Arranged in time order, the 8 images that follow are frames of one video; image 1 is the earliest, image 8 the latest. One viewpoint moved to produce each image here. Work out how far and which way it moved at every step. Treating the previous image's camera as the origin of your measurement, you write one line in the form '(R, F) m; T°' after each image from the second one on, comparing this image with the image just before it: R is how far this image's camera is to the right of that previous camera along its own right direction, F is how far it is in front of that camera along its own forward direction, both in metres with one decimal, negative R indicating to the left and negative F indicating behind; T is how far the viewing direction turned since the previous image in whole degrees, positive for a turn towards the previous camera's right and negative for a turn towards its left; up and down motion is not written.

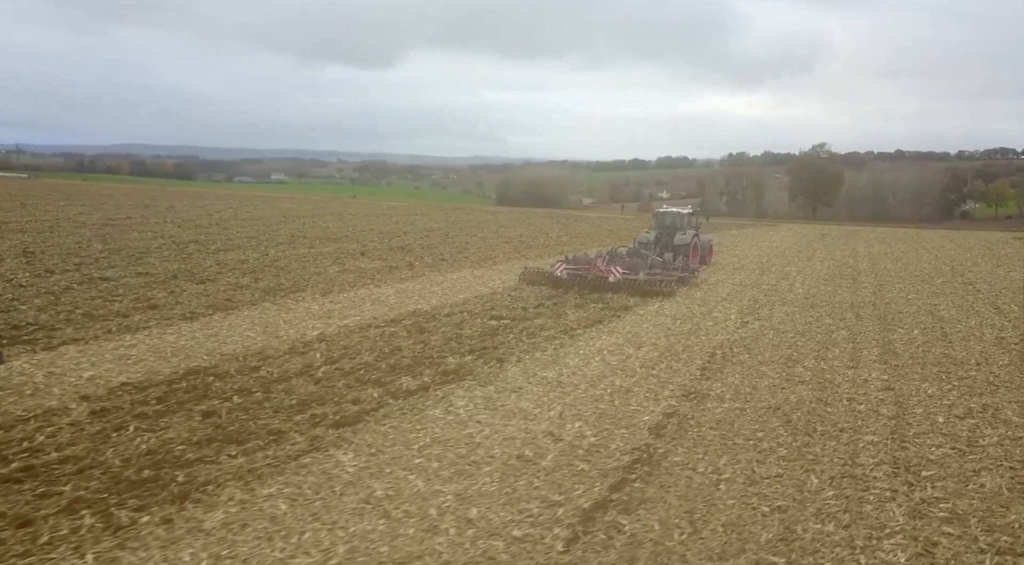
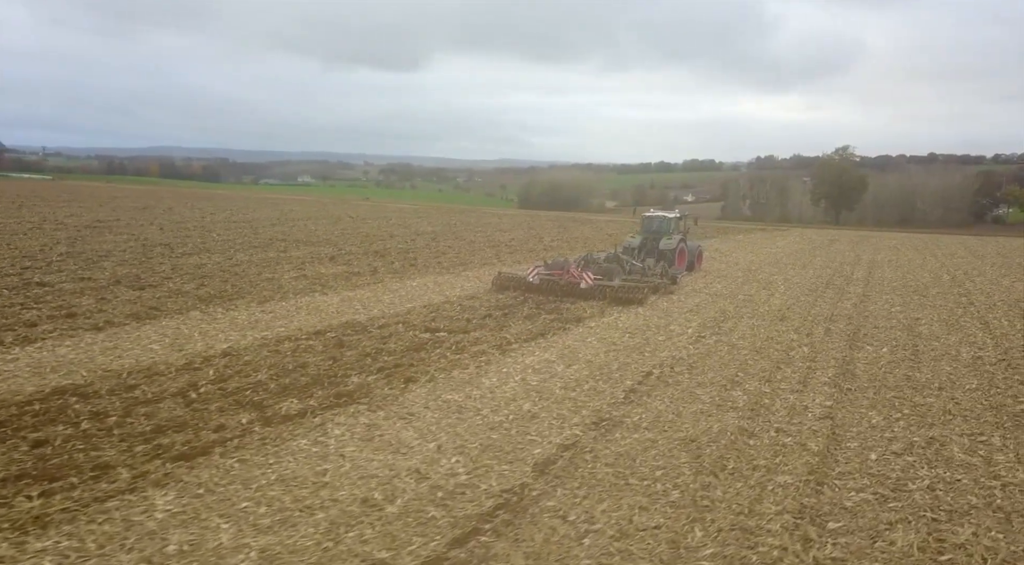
(+1.0, +0.6) m; -1°
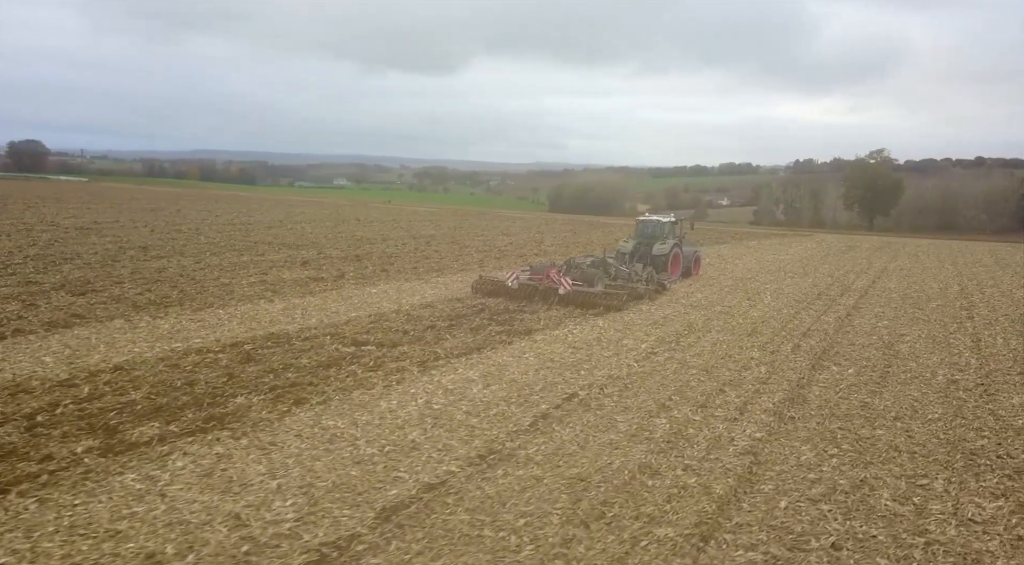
(+1.1, +0.6) m; -2°
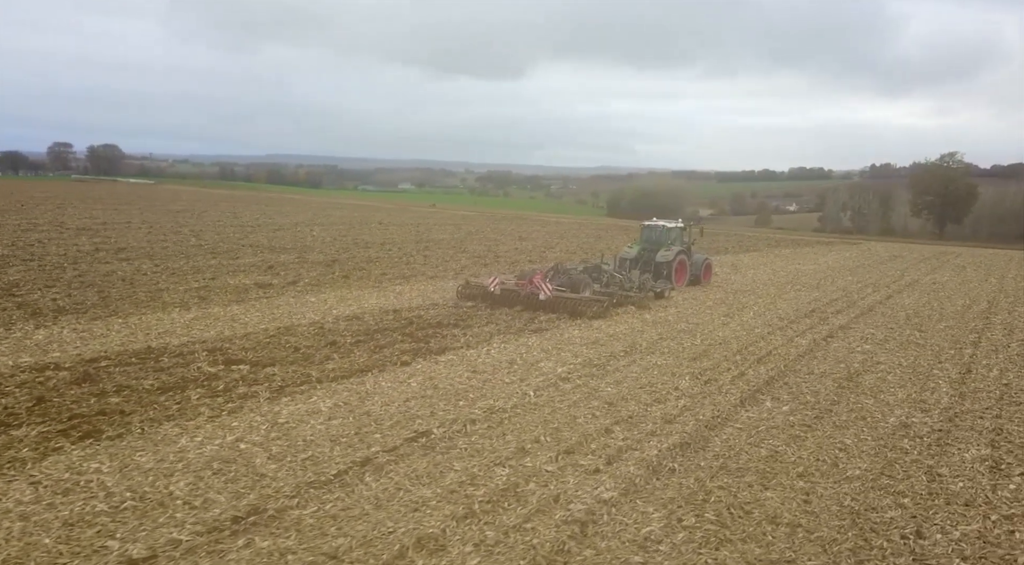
(+1.7, +1.0) m; -3°
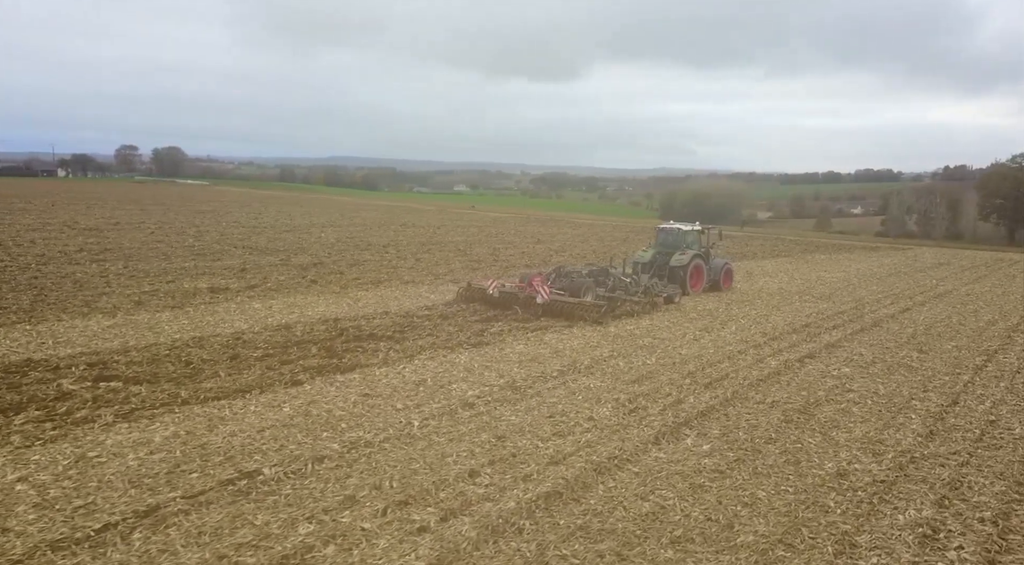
(+1.5, +0.9) m; -3°
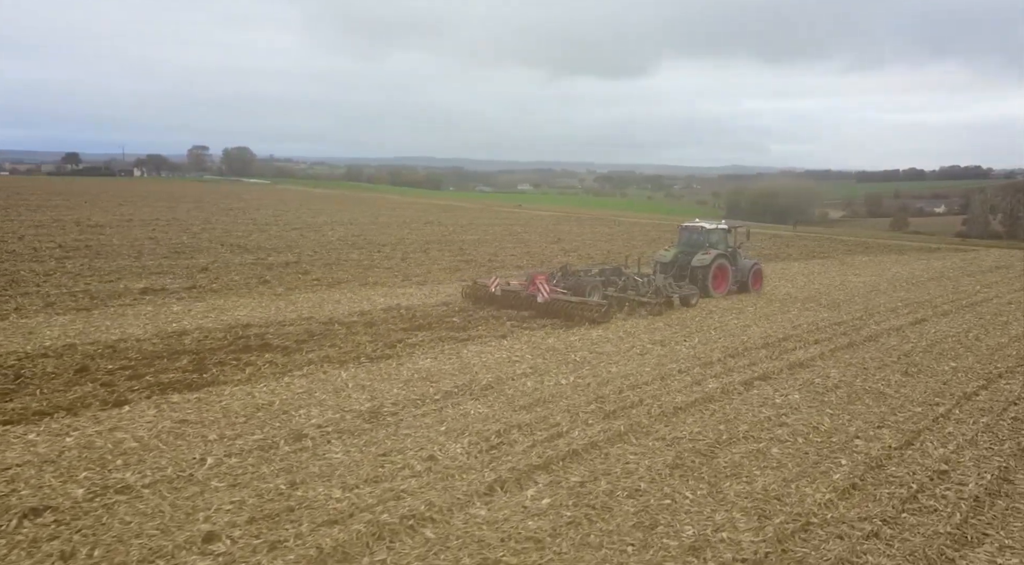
(+1.9, +1.1) m; -4°
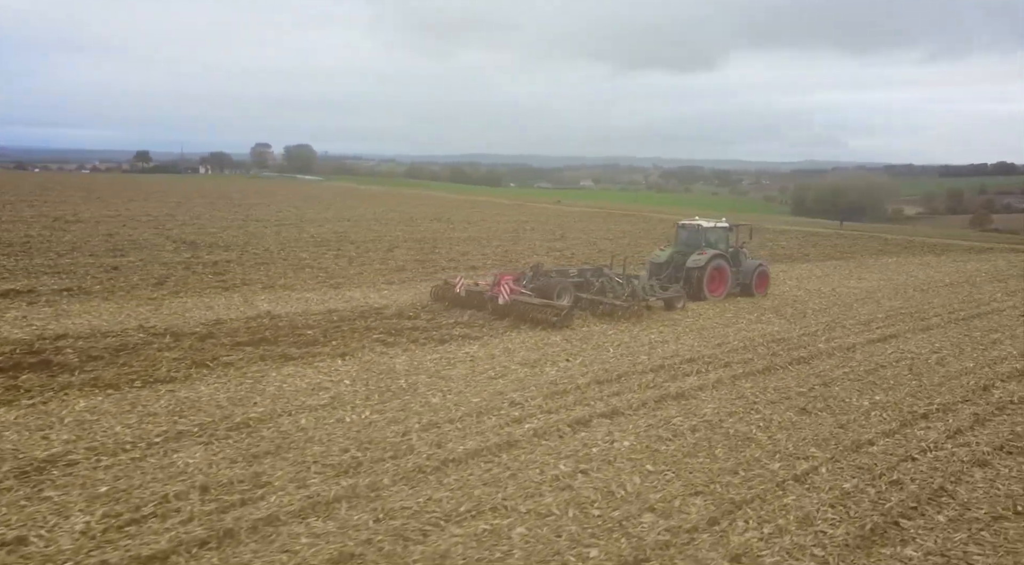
(+2.8, +1.5) m; -3°
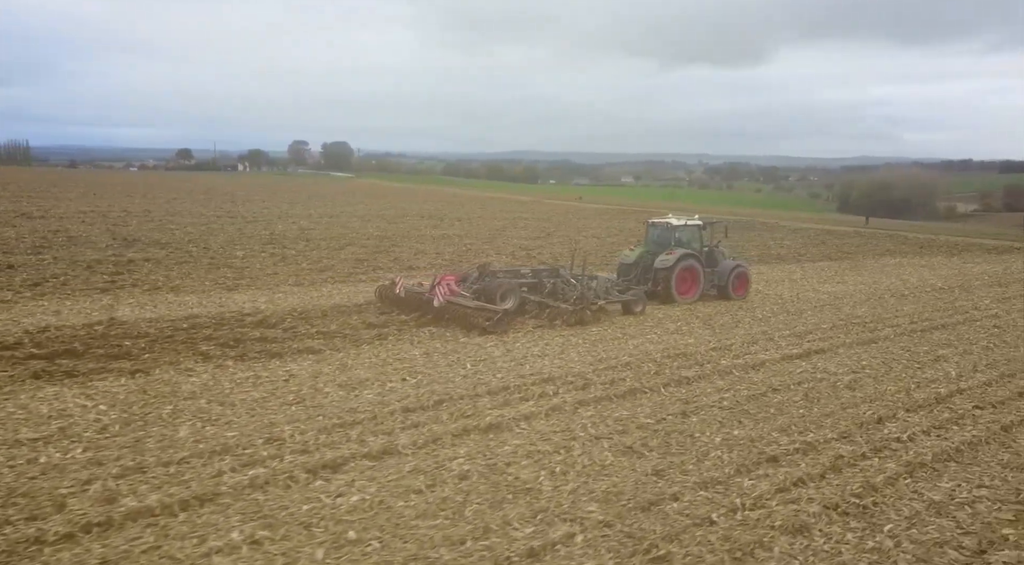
(+2.6, +1.2) m; -2°
